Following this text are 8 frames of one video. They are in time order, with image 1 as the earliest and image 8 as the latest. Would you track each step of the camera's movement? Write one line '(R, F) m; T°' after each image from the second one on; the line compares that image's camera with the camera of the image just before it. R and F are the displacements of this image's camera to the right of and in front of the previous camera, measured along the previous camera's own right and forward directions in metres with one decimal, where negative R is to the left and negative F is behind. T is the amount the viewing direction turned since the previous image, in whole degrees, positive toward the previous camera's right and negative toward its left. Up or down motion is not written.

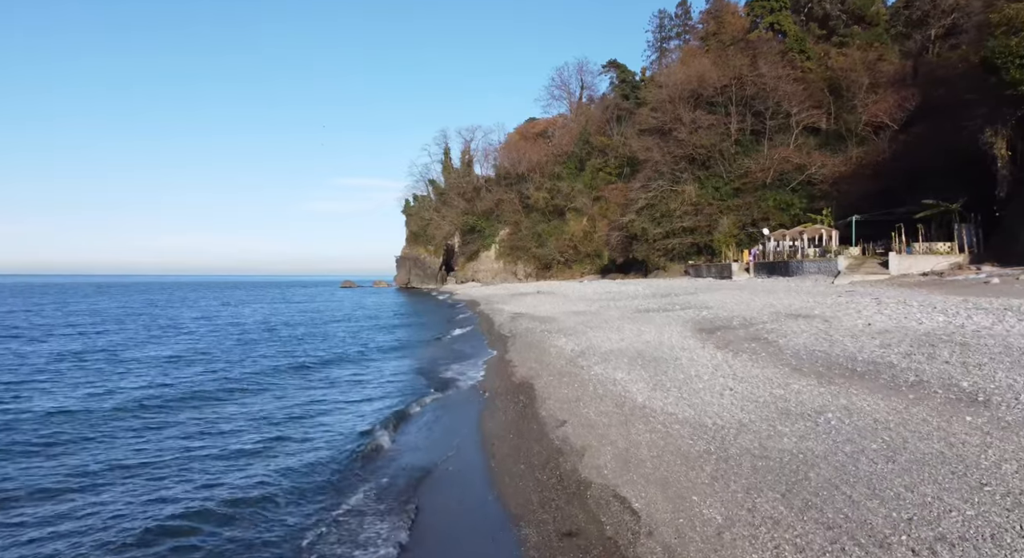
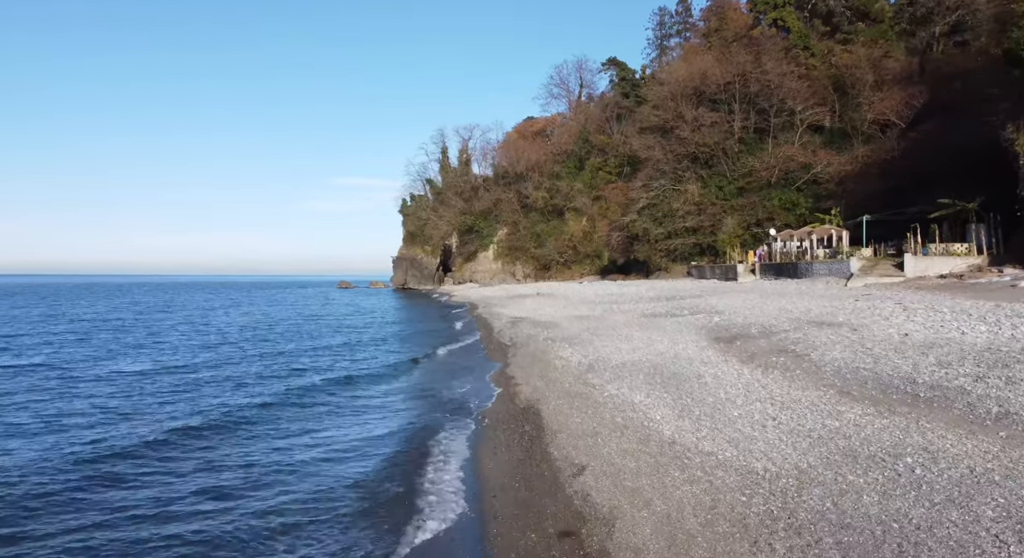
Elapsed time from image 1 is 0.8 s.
(-0.1, +1.2) m; 0°
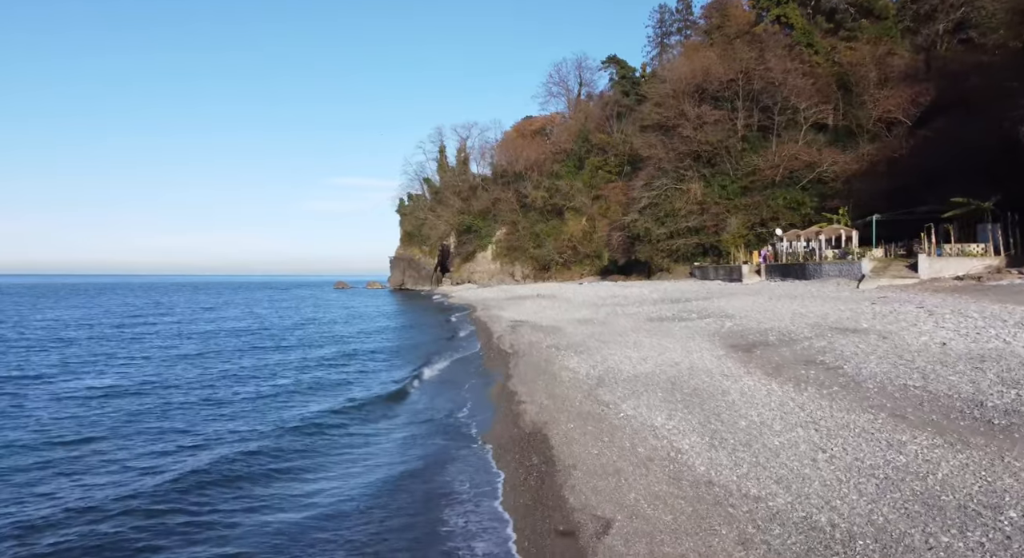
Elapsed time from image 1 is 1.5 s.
(-0.1, +1.0) m; 0°
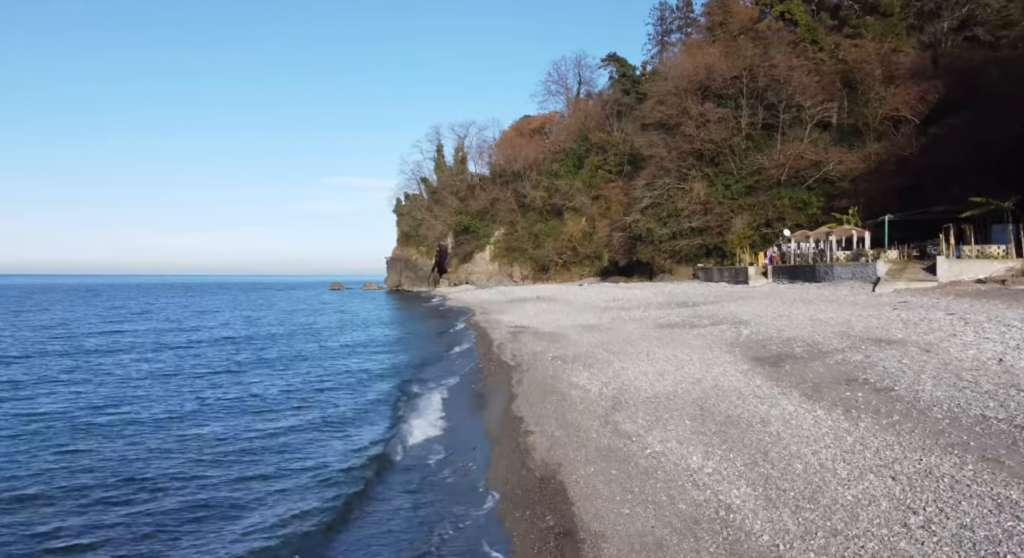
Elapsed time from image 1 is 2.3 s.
(-0.1, +1.2) m; 0°
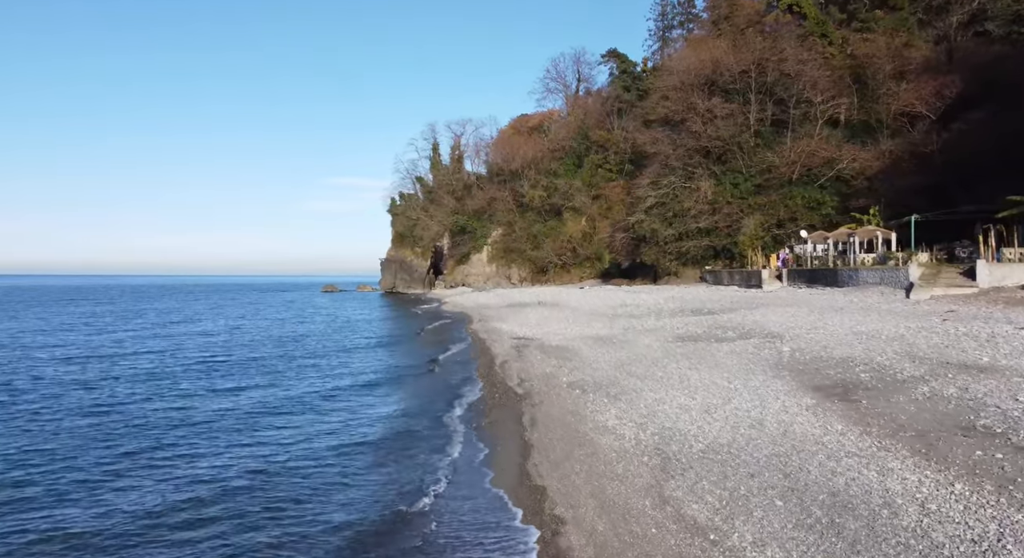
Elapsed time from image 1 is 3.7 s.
(-0.2, +2.1) m; 0°
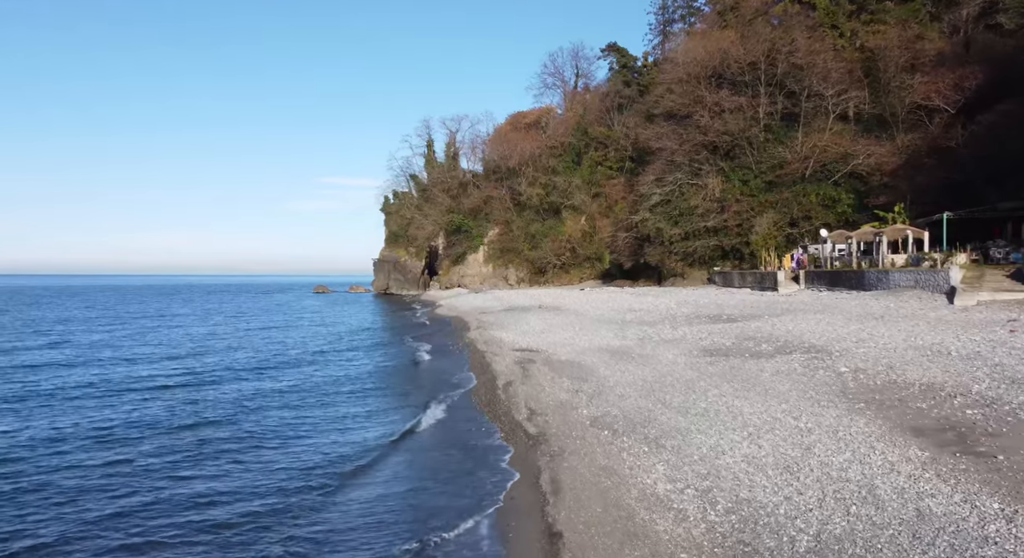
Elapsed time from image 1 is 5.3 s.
(-0.2, +2.3) m; 0°
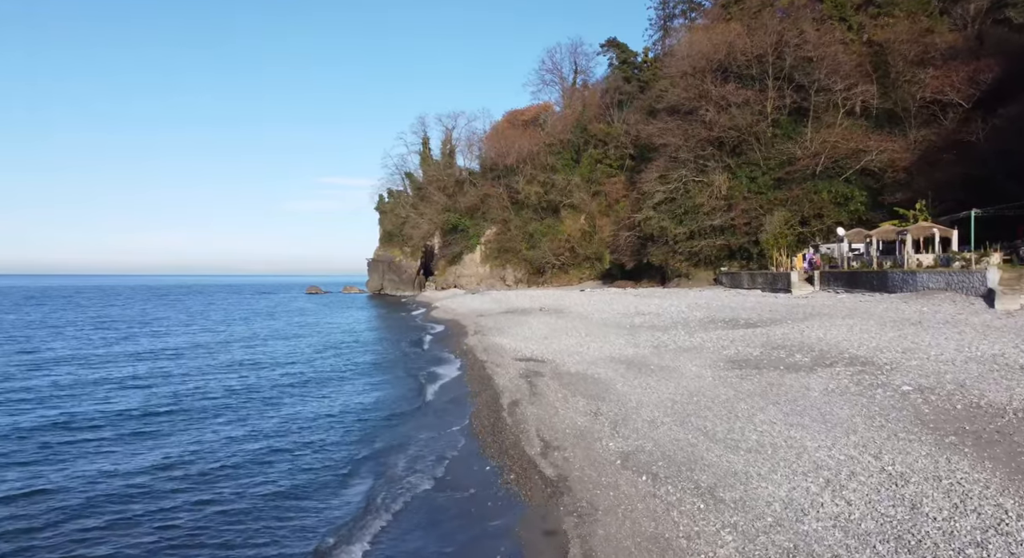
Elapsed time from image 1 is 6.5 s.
(-0.2, +1.7) m; 0°
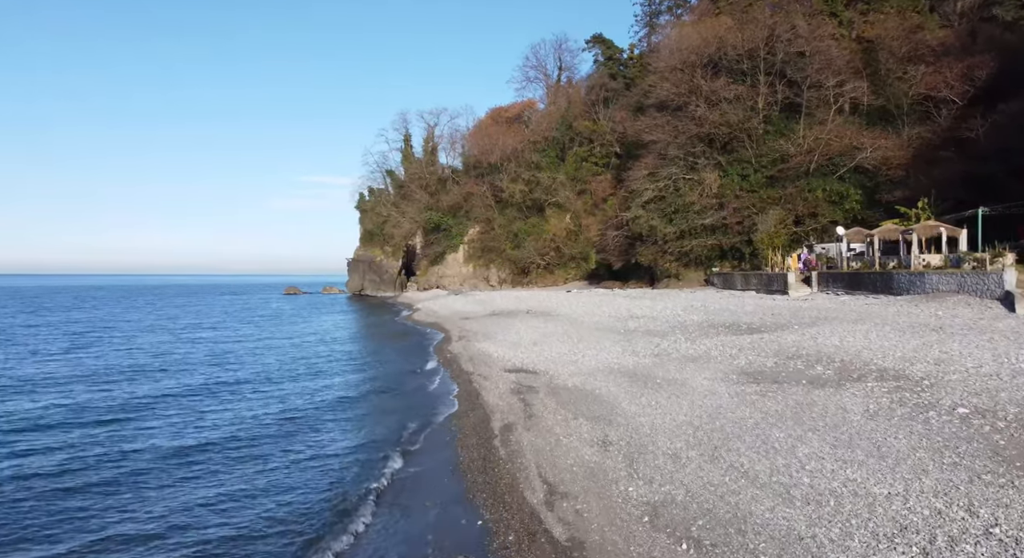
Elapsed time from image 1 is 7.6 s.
(-0.1, +1.5) m; +1°
